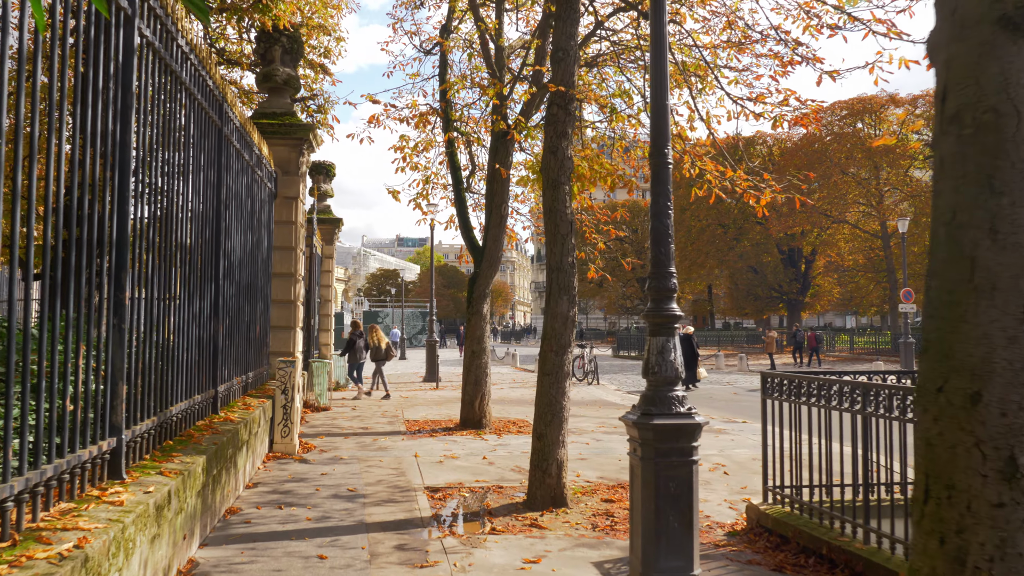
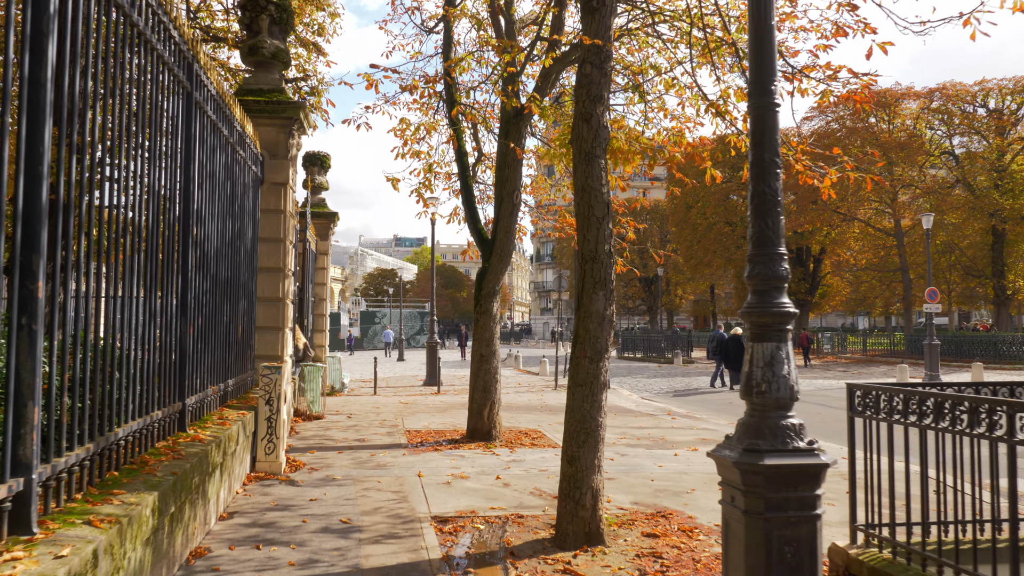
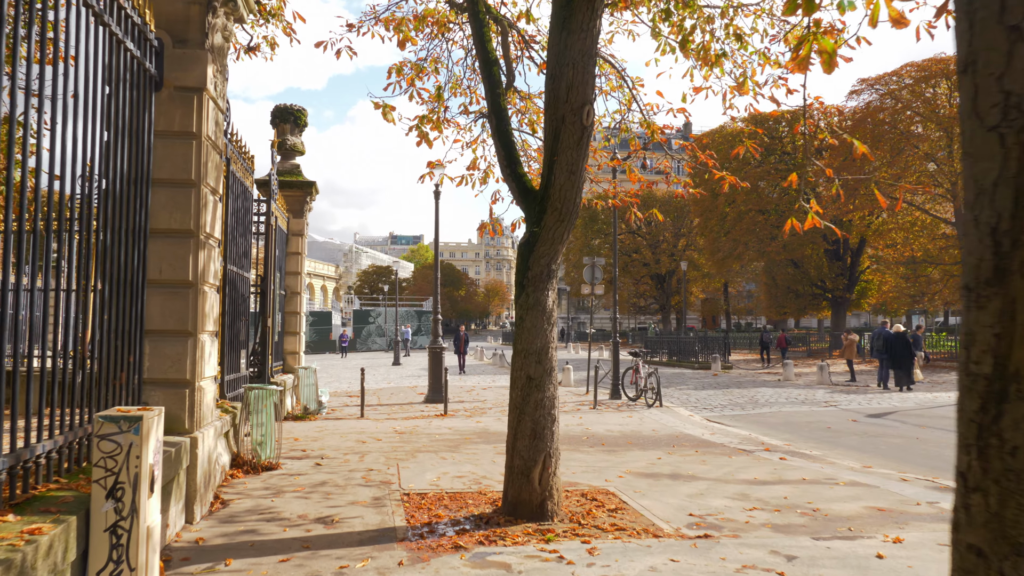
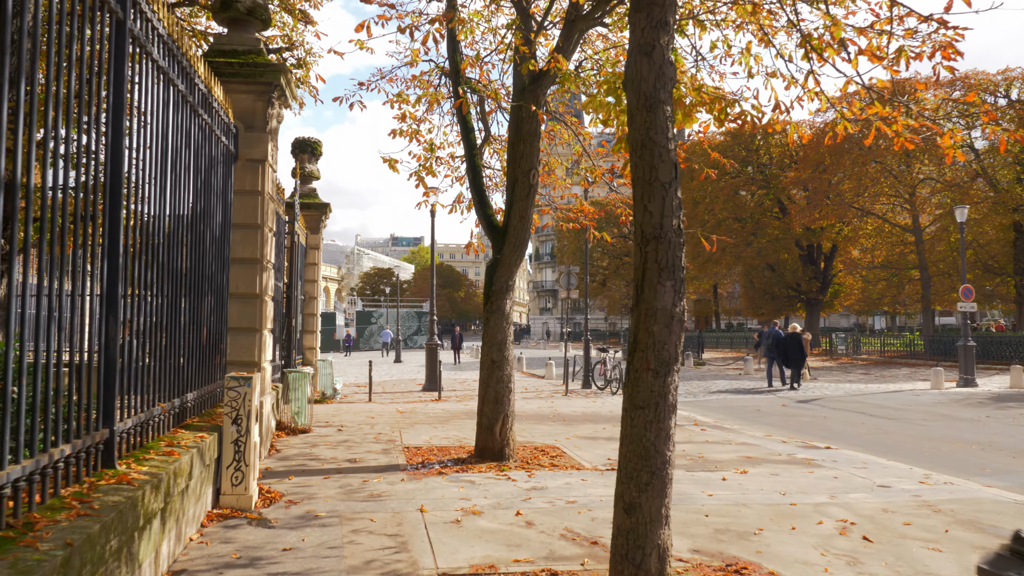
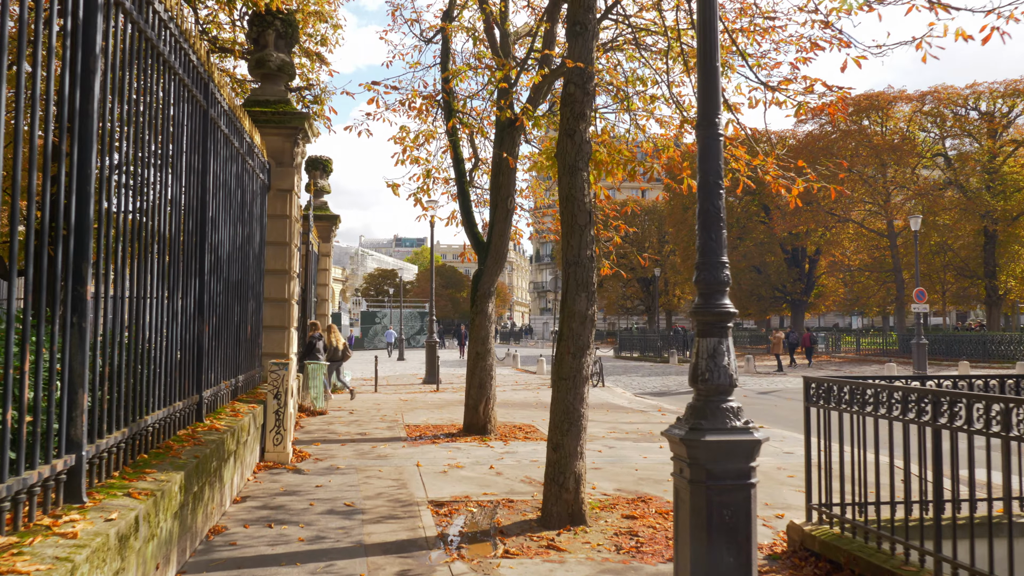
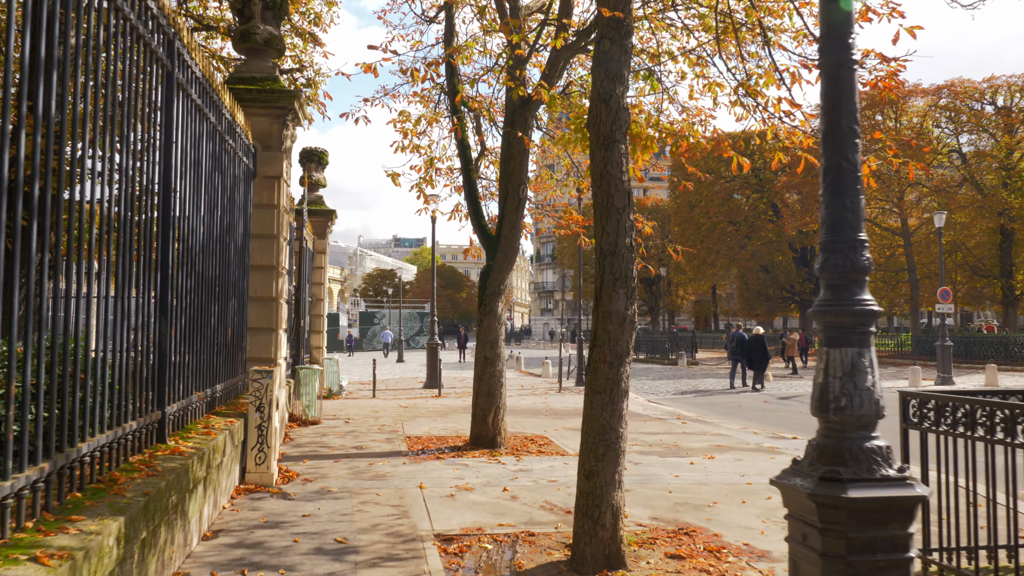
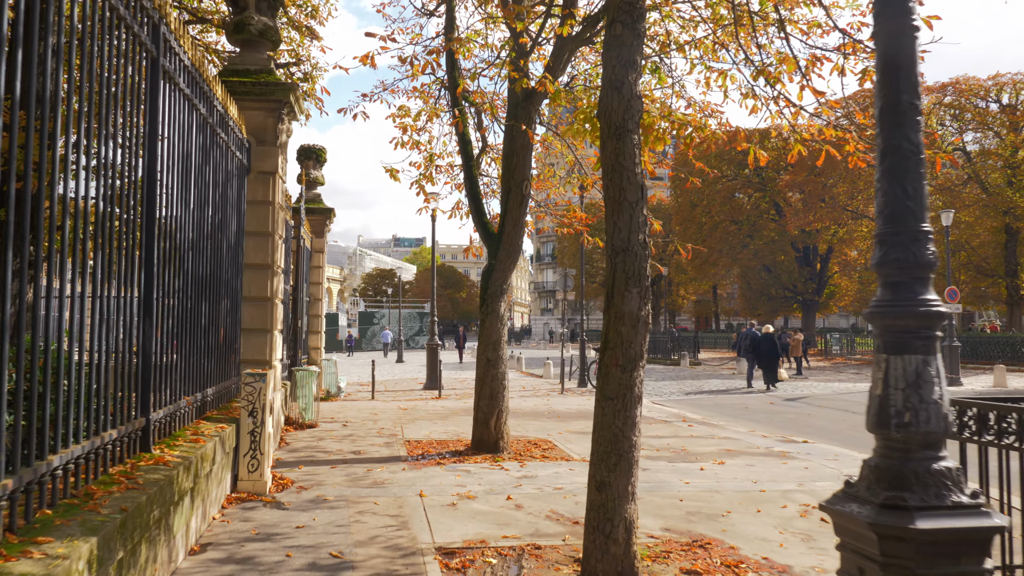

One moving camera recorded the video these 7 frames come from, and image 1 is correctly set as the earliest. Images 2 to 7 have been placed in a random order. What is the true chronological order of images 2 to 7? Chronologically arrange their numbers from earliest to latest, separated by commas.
5, 2, 6, 7, 4, 3
